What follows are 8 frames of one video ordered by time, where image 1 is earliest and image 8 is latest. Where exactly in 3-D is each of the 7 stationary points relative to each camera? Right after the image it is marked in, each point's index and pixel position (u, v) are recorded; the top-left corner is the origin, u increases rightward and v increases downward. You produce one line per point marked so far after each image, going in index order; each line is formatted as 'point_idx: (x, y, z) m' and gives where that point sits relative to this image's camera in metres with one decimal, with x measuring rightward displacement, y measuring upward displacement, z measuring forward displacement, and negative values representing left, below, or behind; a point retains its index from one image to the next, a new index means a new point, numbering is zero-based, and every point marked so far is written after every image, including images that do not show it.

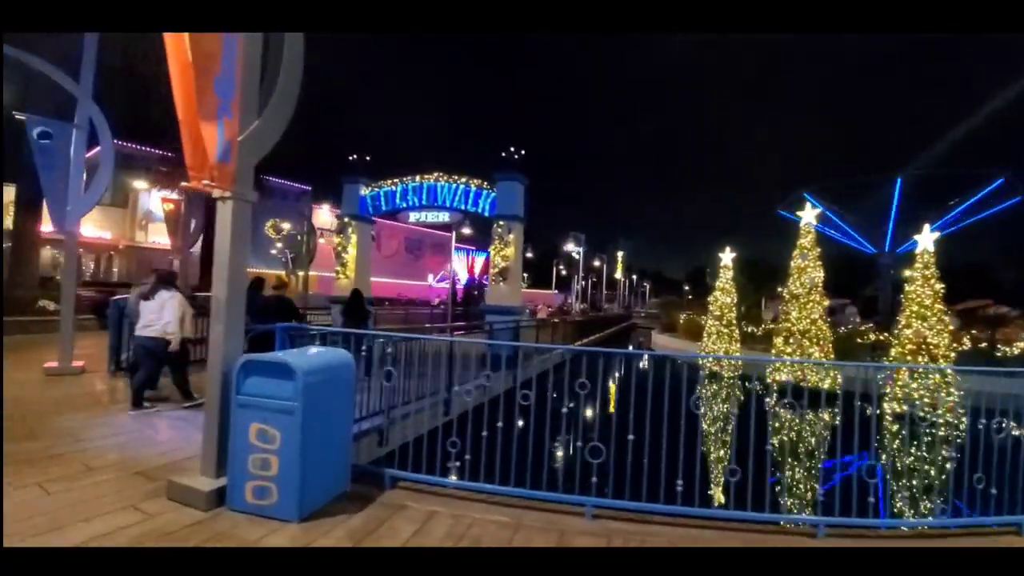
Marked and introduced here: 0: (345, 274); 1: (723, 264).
0: (-4.6, +0.4, +13.3) m
1: (+6.8, +0.8, +14.9) m
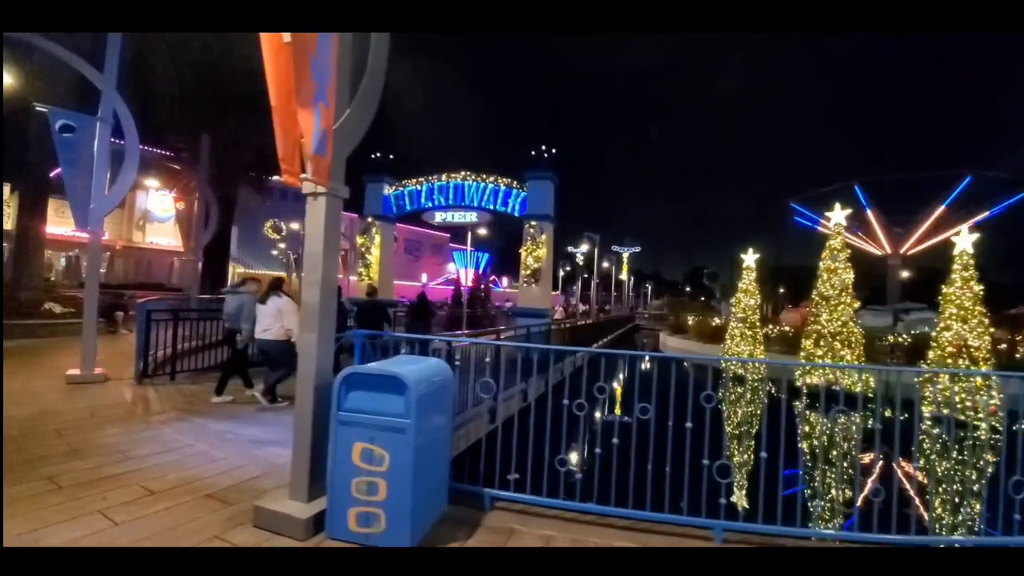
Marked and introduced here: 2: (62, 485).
0: (-3.9, +0.3, +12.9) m
1: (+7.5, +0.7, +14.8) m
2: (-3.9, -1.7, +4.0) m
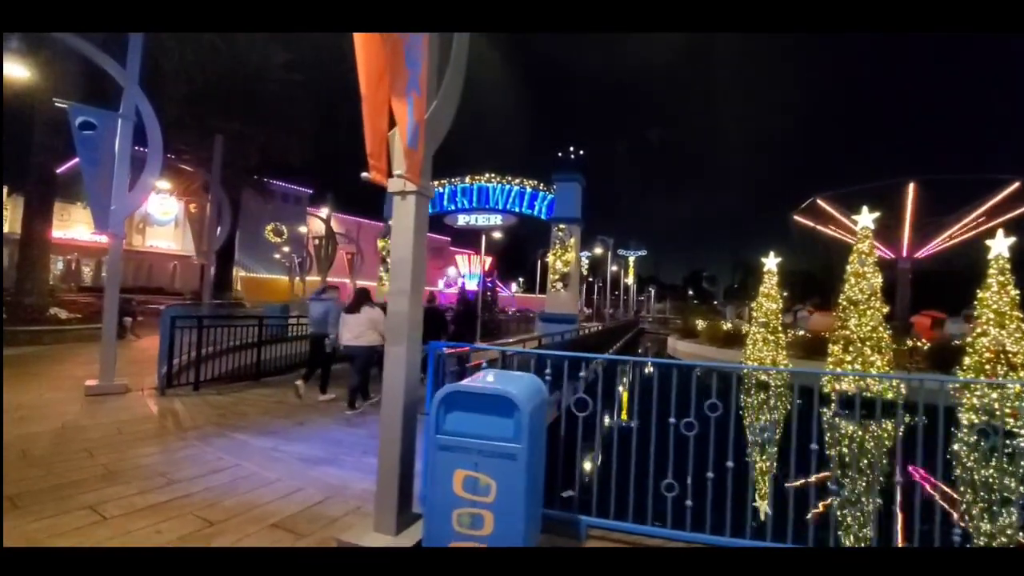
0: (-3.3, +0.2, +12.6) m
1: (+8.1, +0.6, +14.6) m
2: (-3.2, -1.8, +3.6) m
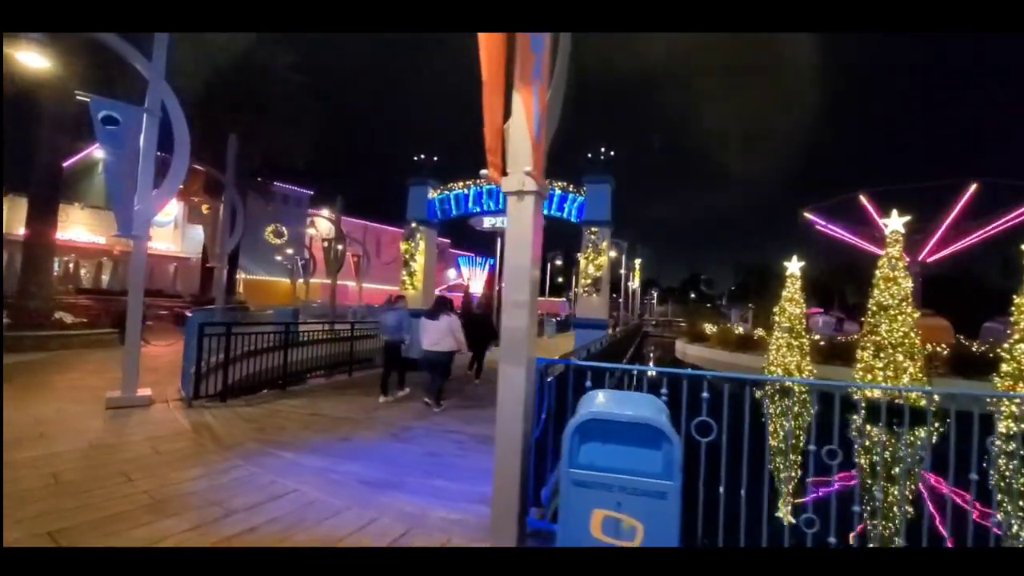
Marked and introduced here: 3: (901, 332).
0: (-2.6, +0.1, +12.2) m
1: (+8.7, +0.5, +14.4) m
2: (-2.4, -1.9, +3.2) m
3: (+9.9, -1.1, +11.7) m
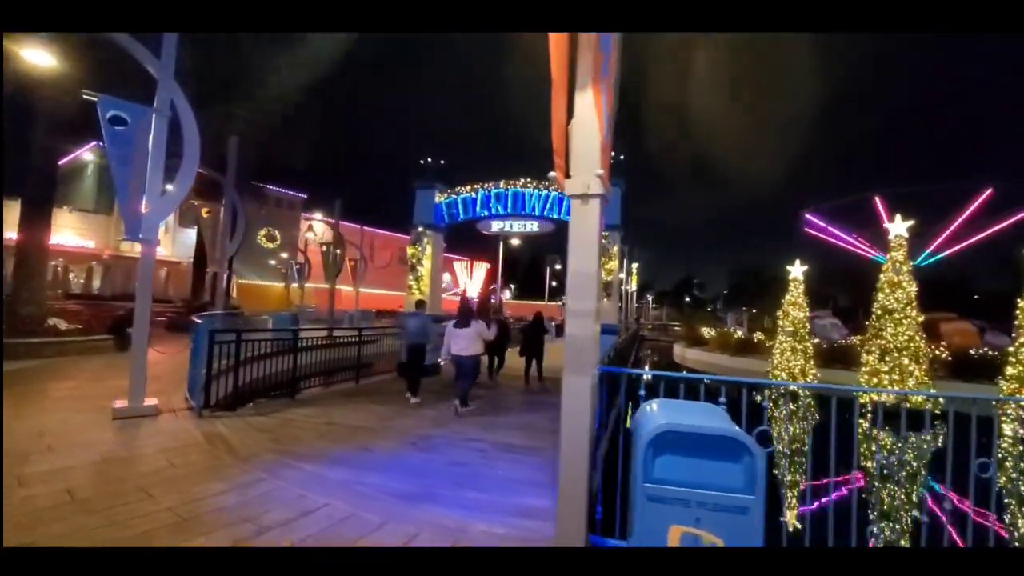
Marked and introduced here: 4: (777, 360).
0: (-2.4, -0.1, +12.0) m
1: (+8.9, +0.3, +14.4) m
2: (-2.0, -1.9, +3.1) m
3: (+10.1, -1.2, +11.7) m
4: (+8.3, -2.3, +14.3) m
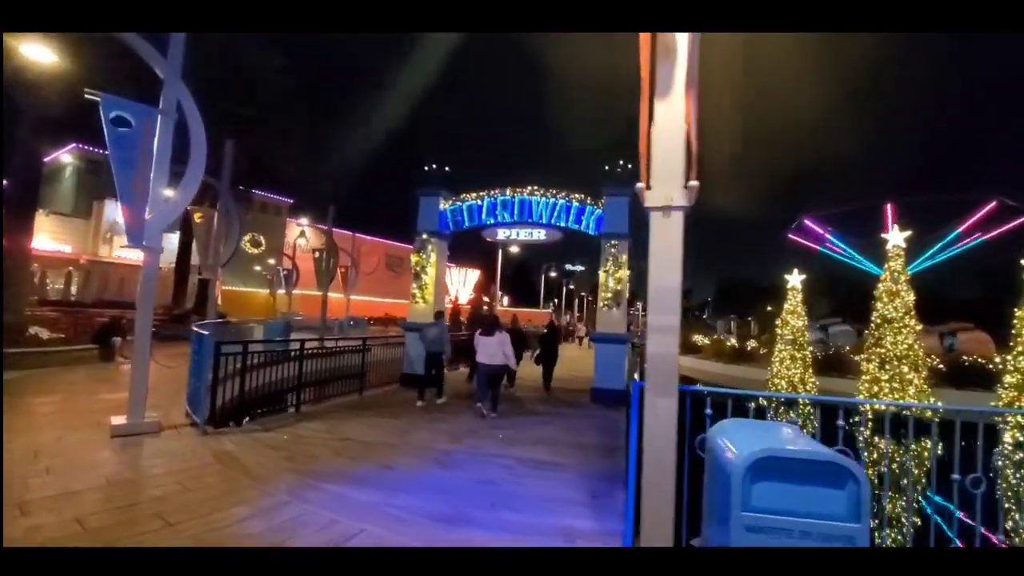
0: (-2.3, -0.3, +11.8) m
1: (+8.9, 0.0, +14.6) m
2: (-1.6, -2.0, +2.8) m
3: (+10.2, -1.5, +11.9) m
4: (+8.3, -2.5, +14.4) m
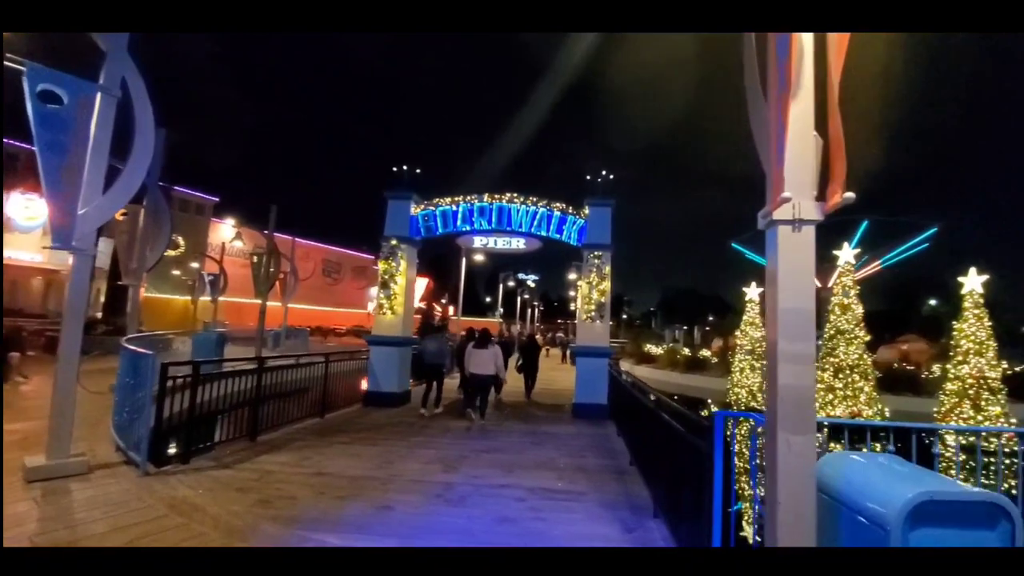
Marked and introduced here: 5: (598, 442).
0: (-2.9, -0.5, +10.9) m
1: (+7.9, -0.4, +15.1) m
2: (-1.1, -2.1, +2.1) m
3: (+9.5, -1.8, +12.6) m
4: (+7.3, -2.9, +14.8) m
5: (+1.5, -2.6, +7.7) m
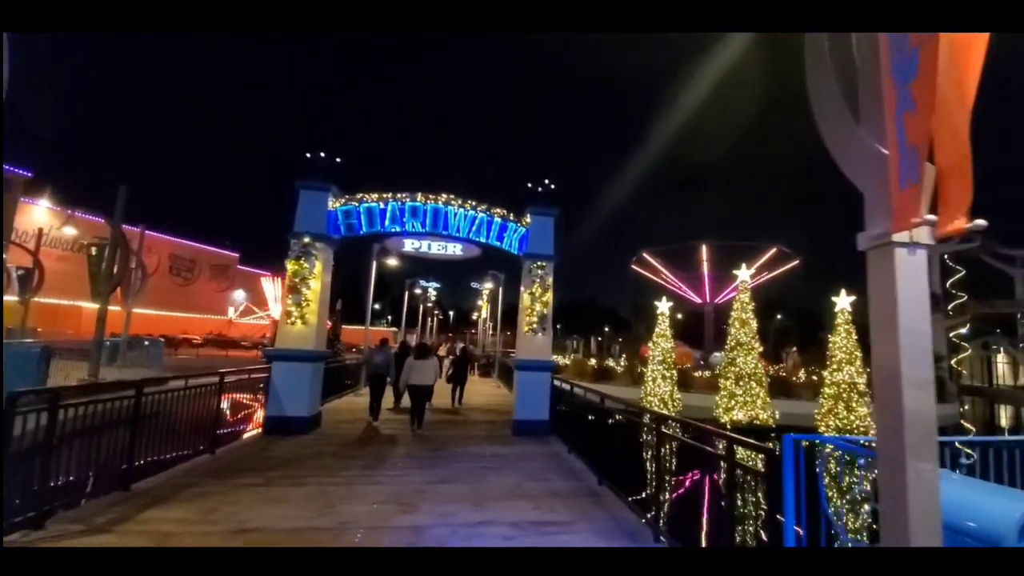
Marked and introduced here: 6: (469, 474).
0: (-4.3, -0.6, +9.5) m
1: (+5.2, -0.8, +16.0) m
2: (-0.5, -2.1, +1.3) m
3: (+7.4, -2.3, +14.0) m
4: (+4.7, -3.4, +15.6) m
5: (+0.6, -2.8, +7.3) m
6: (-0.6, -2.6, +6.5) m
